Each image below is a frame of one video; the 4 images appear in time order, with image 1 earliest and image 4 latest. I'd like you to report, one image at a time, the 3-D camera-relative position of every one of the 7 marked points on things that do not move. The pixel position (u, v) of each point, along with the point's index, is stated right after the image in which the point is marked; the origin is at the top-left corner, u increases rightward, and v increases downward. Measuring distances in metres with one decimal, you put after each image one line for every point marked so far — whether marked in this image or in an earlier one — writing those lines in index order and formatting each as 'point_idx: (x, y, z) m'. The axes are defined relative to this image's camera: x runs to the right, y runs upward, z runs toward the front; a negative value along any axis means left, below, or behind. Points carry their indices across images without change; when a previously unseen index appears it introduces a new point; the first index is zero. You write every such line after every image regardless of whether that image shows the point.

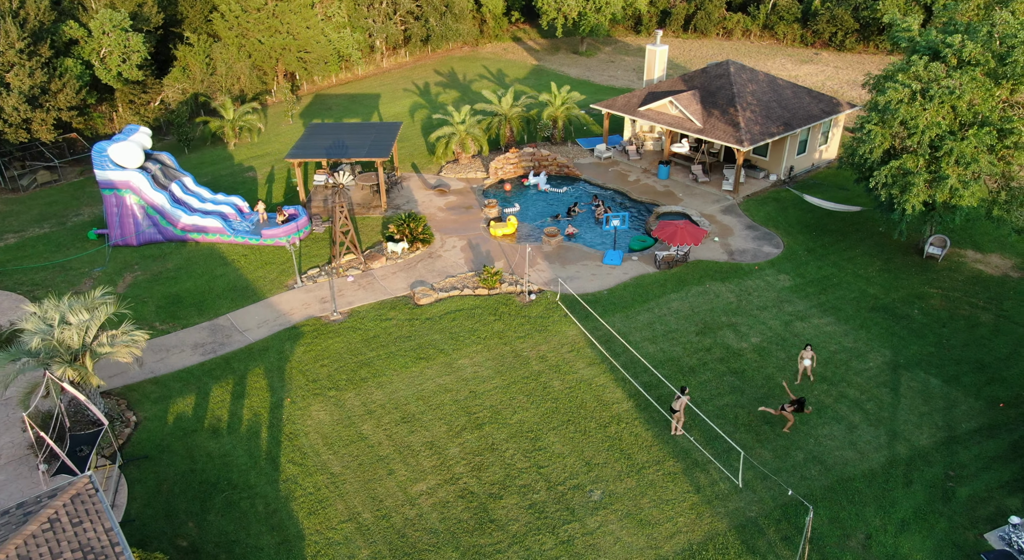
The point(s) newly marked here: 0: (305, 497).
0: (-4.6, -4.9, +15.1) m
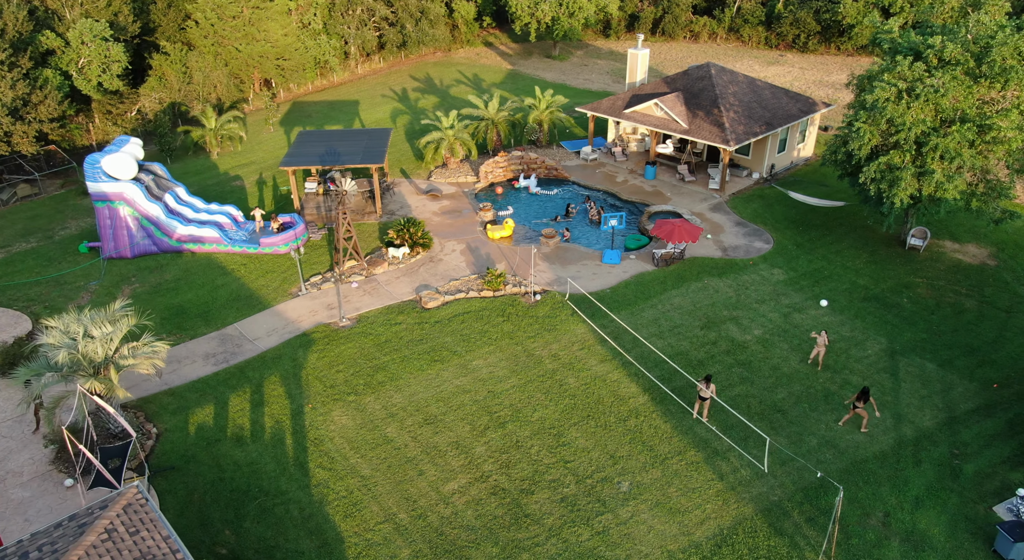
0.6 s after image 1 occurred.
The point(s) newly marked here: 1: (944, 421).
0: (-3.9, -5.0, +15.2) m
1: (+11.6, -3.8, +17.9) m
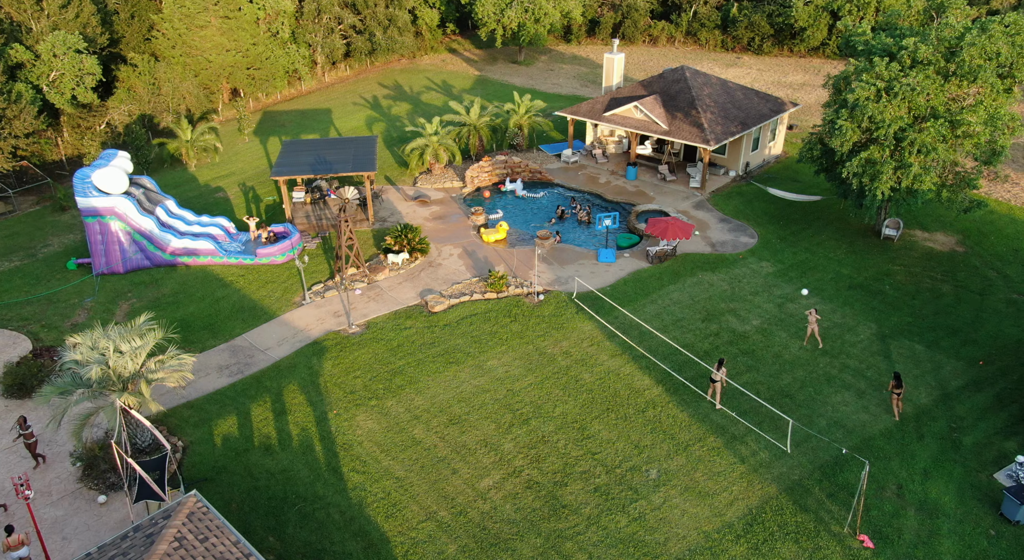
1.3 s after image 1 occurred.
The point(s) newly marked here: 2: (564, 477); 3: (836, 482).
0: (-3.0, -5.1, +15.3) m
1: (+12.2, -3.4, +19.1) m
2: (+1.2, -4.7, +16.0) m
3: (+7.7, -4.8, +15.8) m
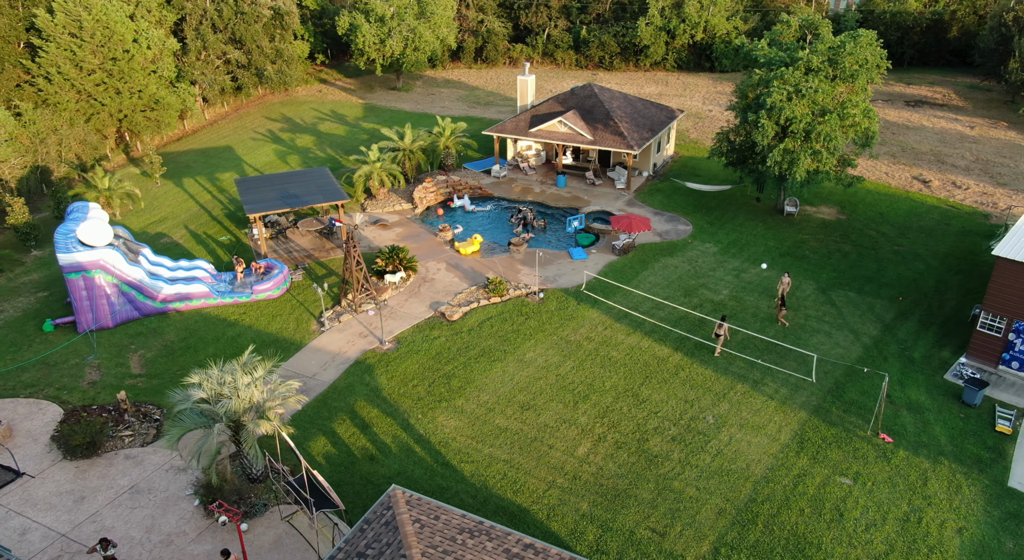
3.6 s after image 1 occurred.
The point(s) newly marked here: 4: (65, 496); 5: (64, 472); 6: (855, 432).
0: (-0.3, -5.1, +16.8) m
1: (+13.4, -1.8, +24.0) m
2: (+3.6, -4.3, +18.5) m
3: (+9.9, -3.6, +19.8) m
4: (-10.6, -5.1, +15.8) m
5: (-11.1, -4.8, +16.5) m
6: (+9.6, -4.3, +18.6) m
